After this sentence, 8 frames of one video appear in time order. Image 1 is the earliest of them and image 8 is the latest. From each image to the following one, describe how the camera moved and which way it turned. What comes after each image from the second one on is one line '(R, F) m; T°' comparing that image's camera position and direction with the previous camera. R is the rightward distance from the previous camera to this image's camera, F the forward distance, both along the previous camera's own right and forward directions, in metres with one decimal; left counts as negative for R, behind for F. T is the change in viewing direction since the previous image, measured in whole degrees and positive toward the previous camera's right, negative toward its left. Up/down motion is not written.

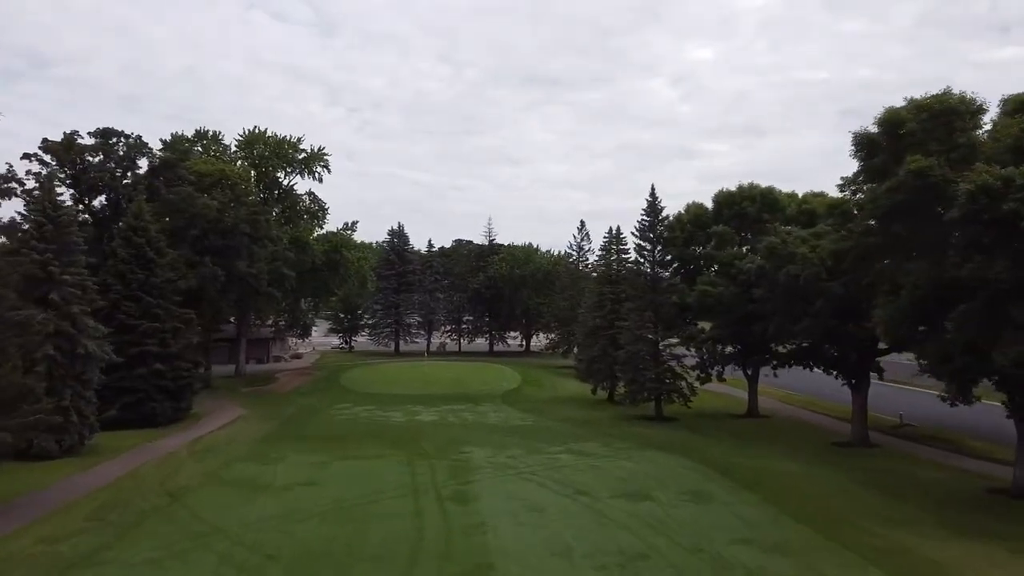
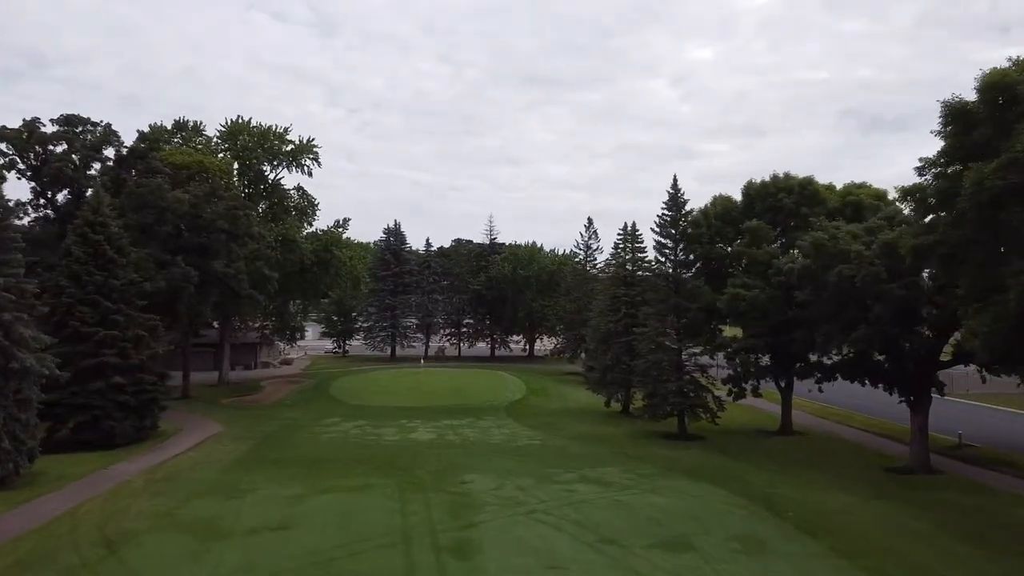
(-0.1, +3.0) m; 0°
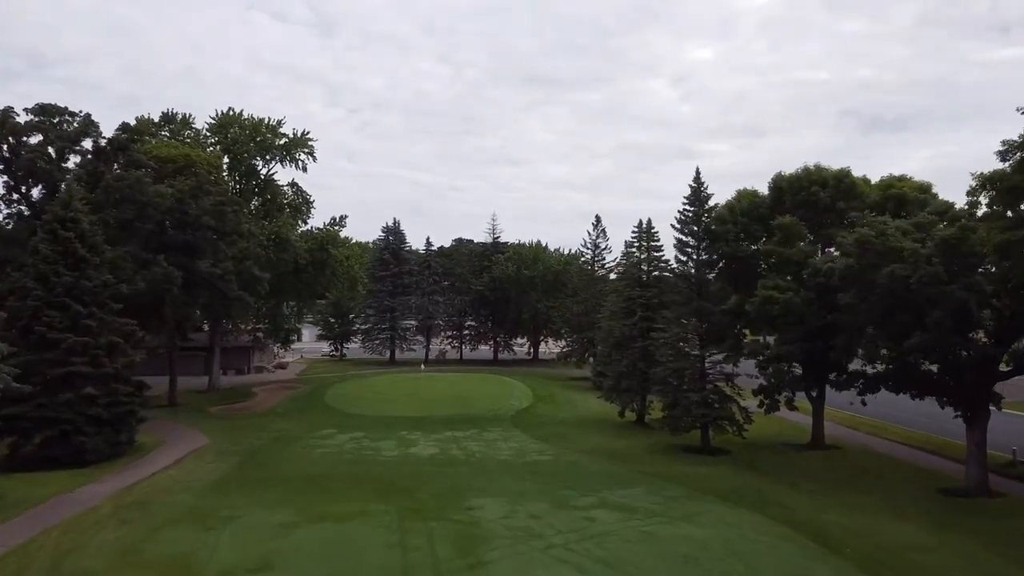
(-0.2, +2.0) m; 0°
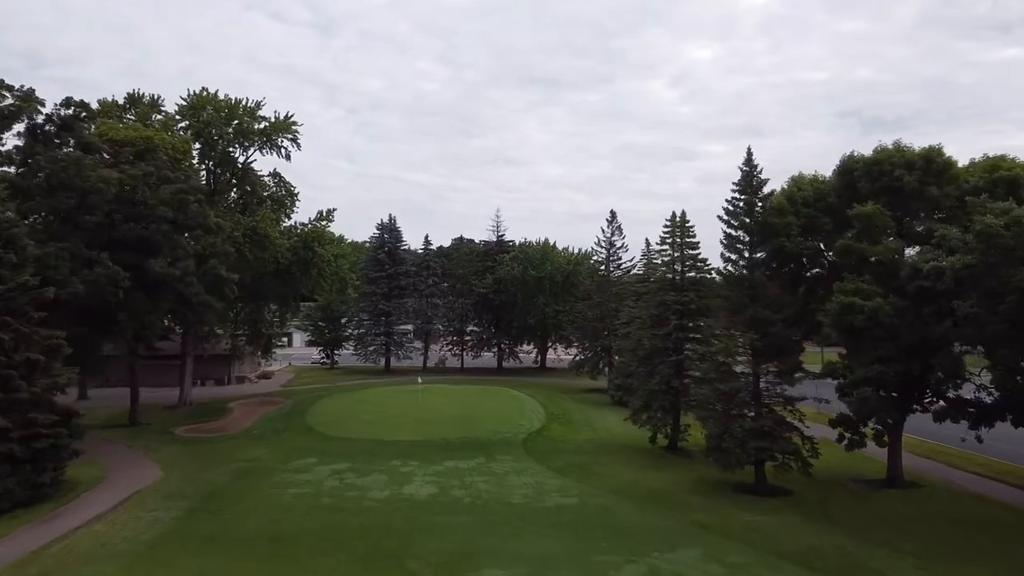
(-0.3, +4.1) m; 0°
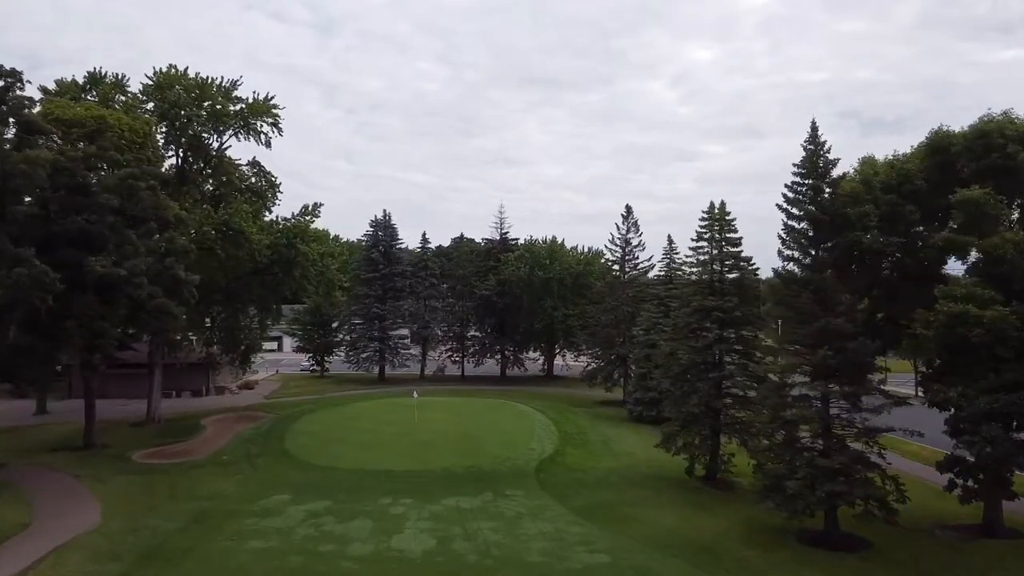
(-0.2, +3.7) m; 0°
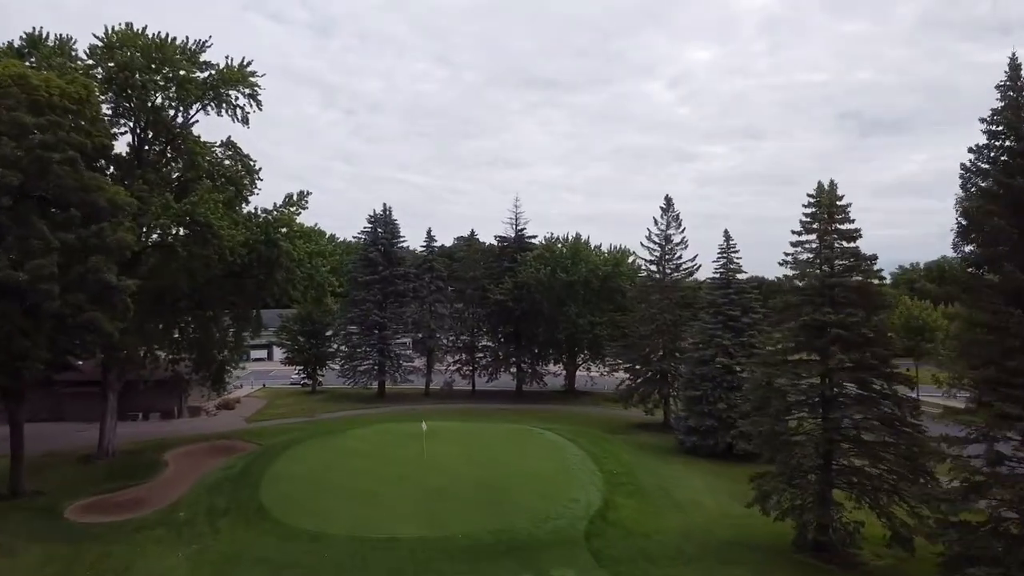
(-0.6, +5.2) m; 0°
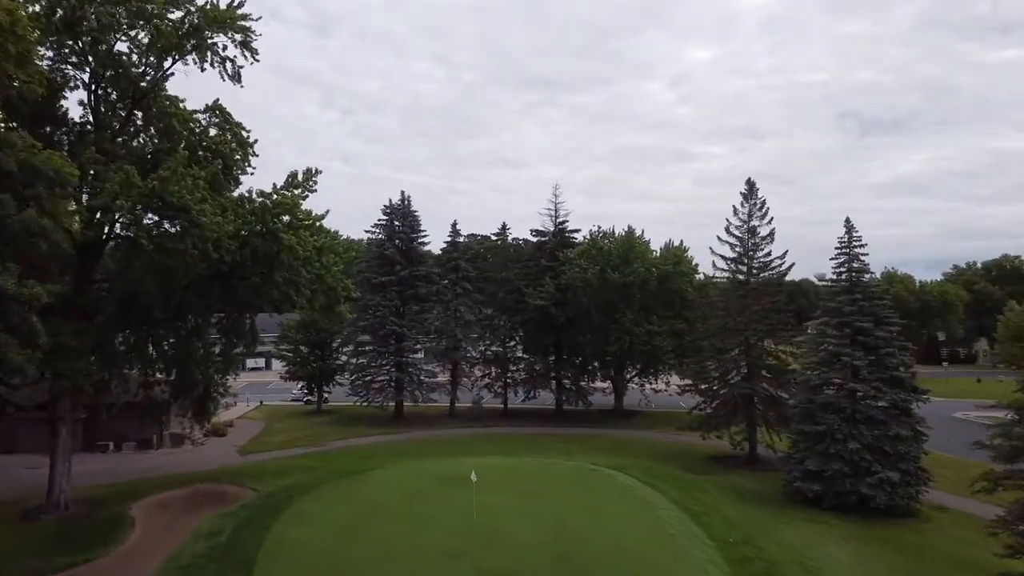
(-1.2, +5.7) m; 0°
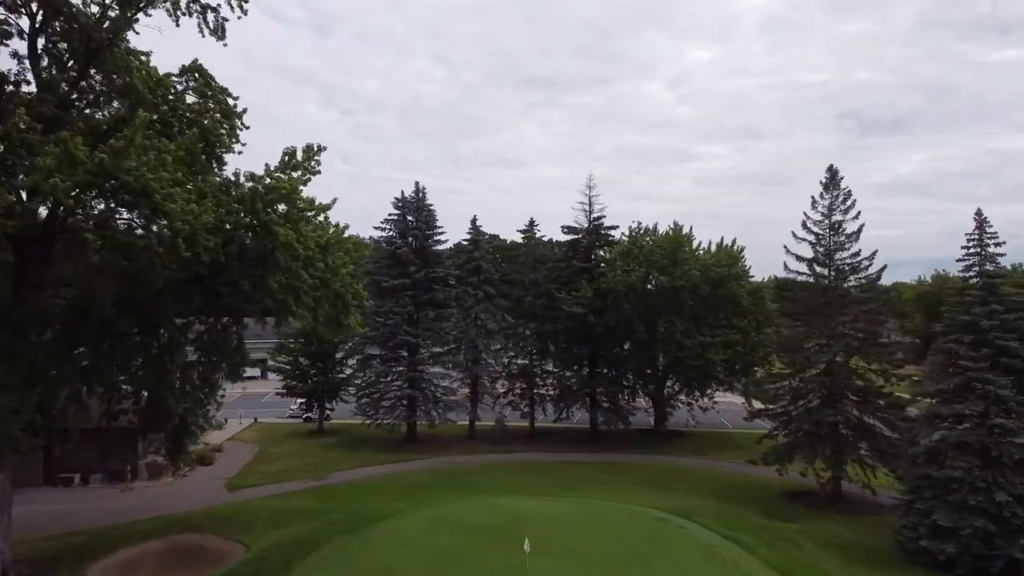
(-0.8, +4.1) m; 0°
